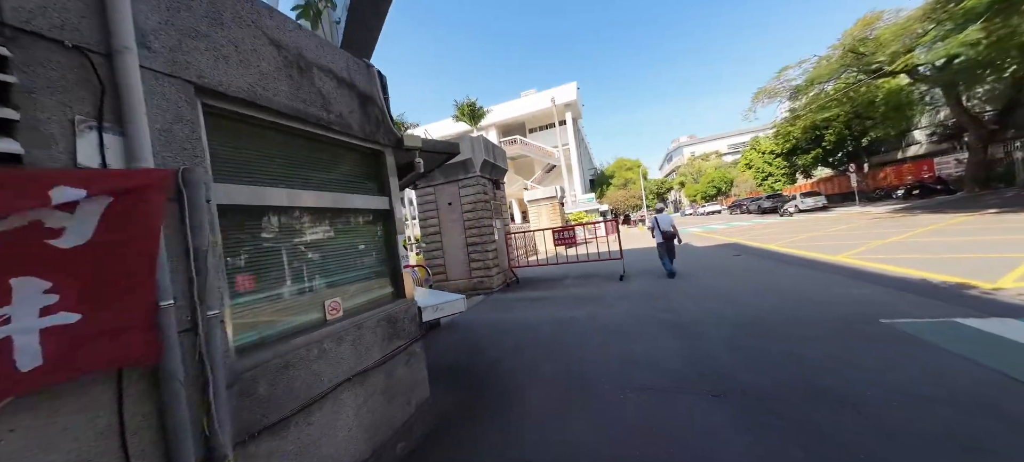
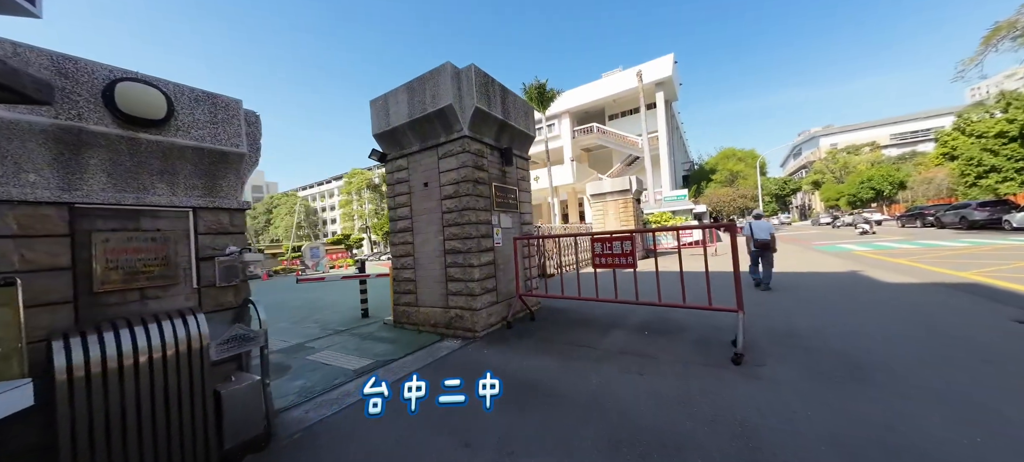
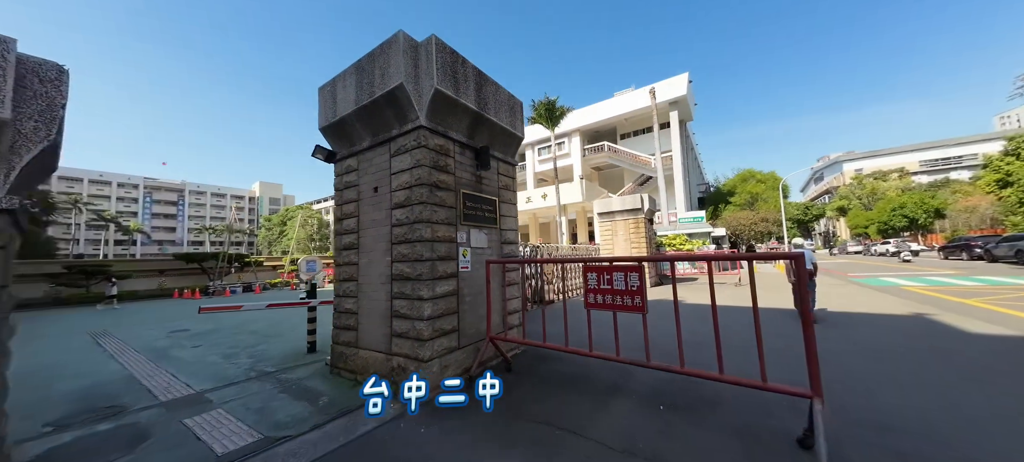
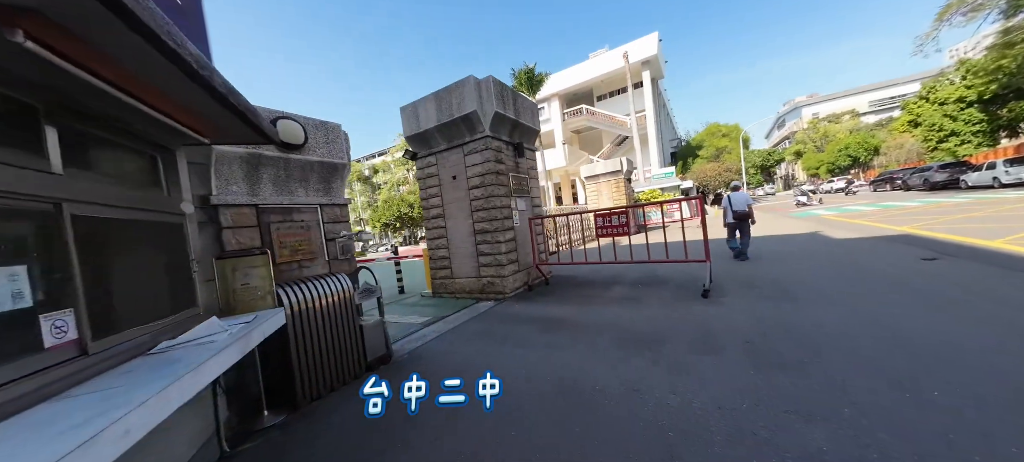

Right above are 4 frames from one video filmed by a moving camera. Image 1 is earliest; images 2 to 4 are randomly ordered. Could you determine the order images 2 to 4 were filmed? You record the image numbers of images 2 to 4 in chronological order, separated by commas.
4, 2, 3
